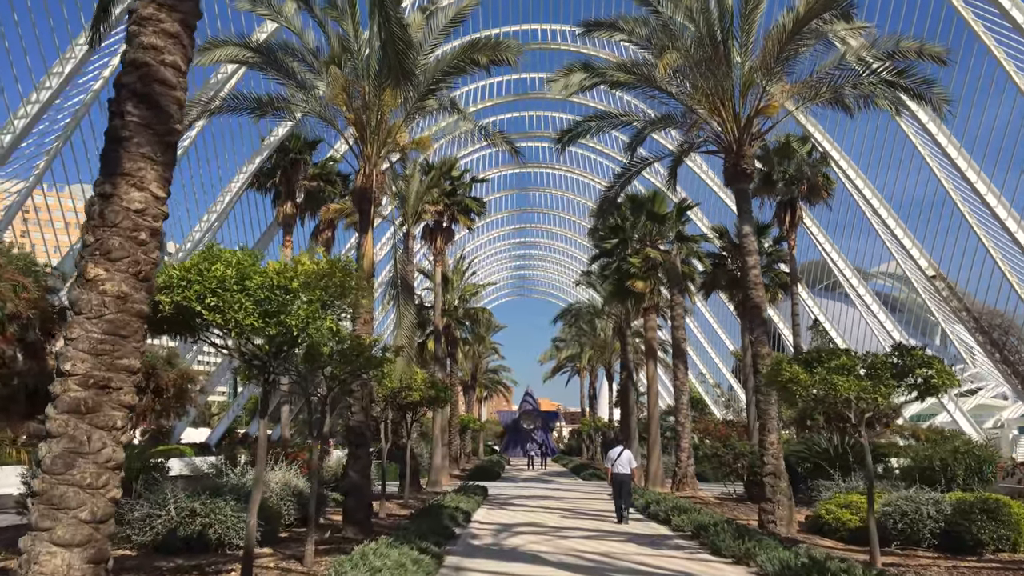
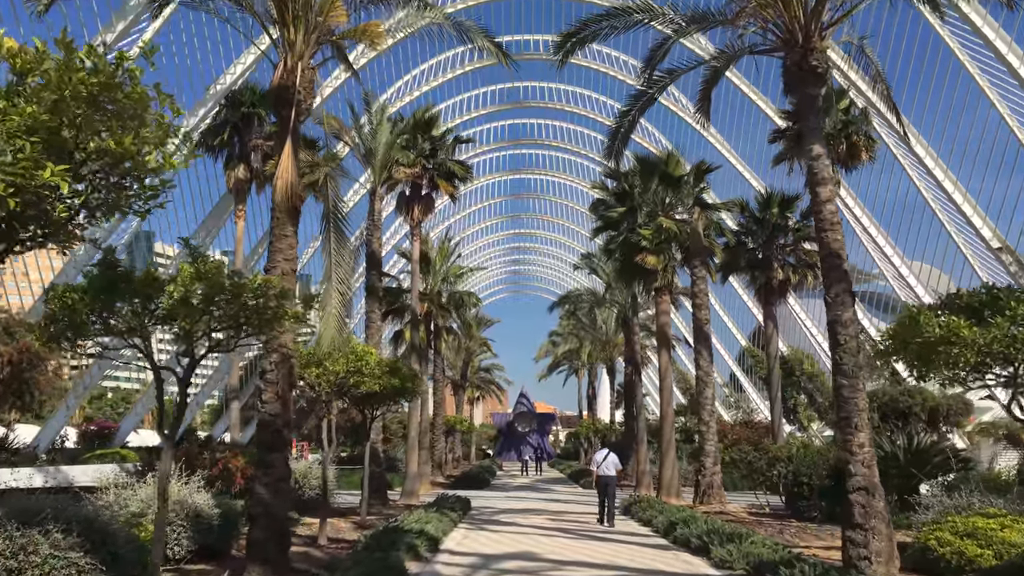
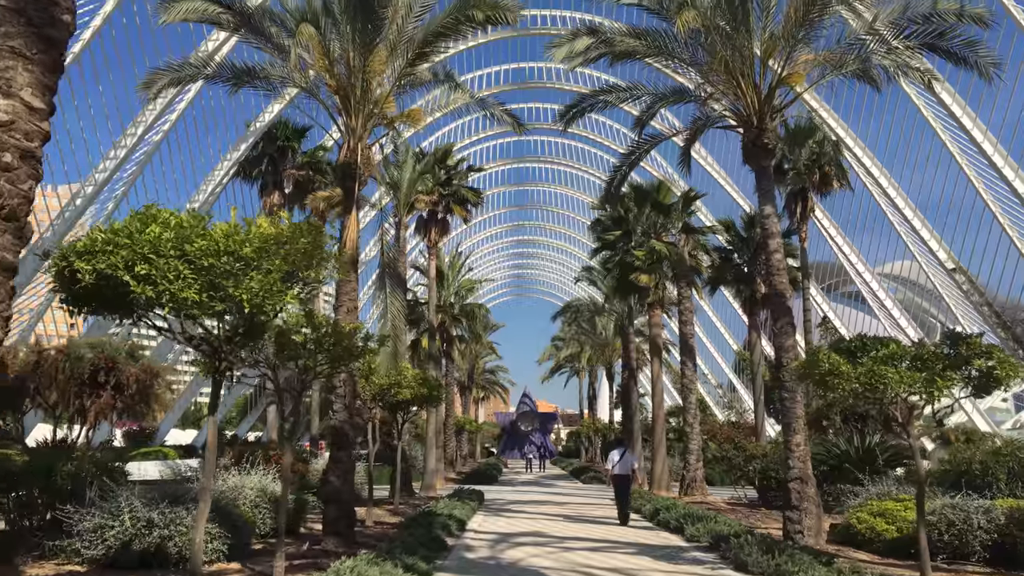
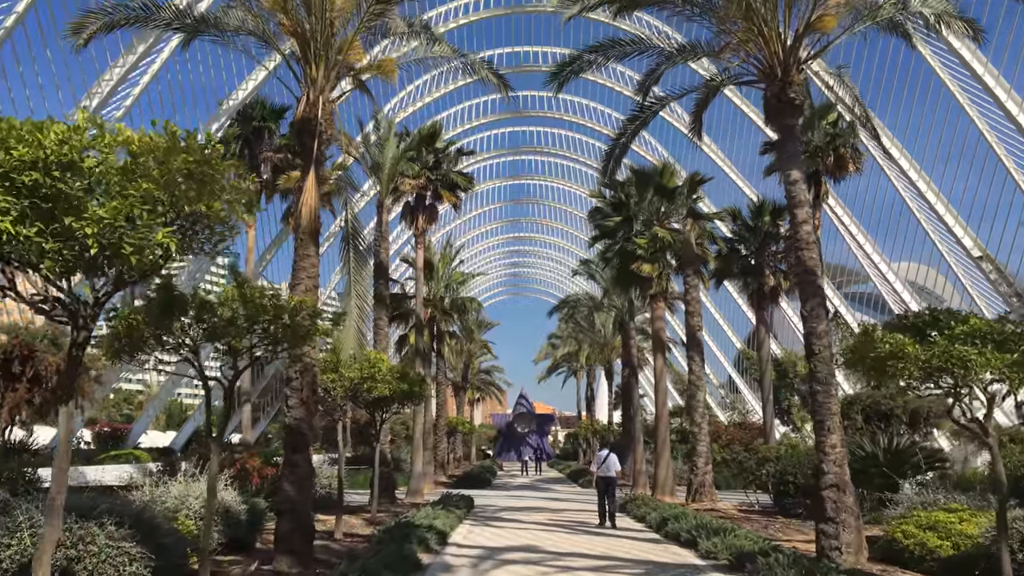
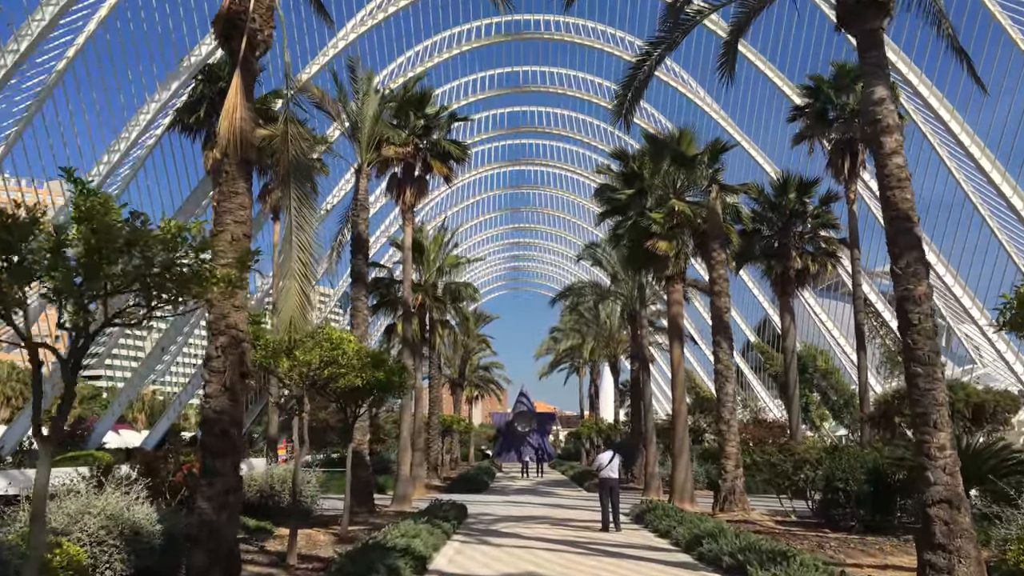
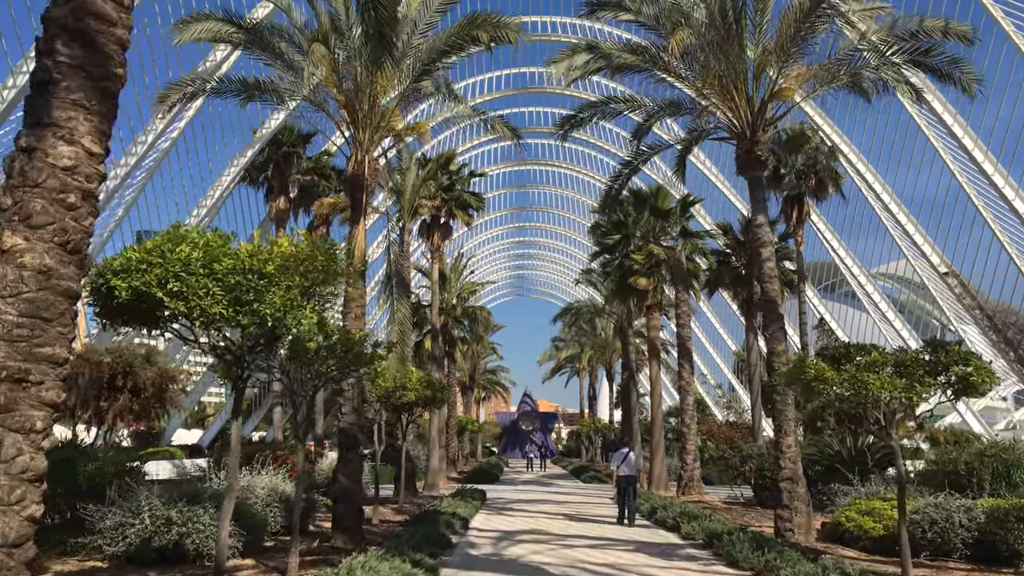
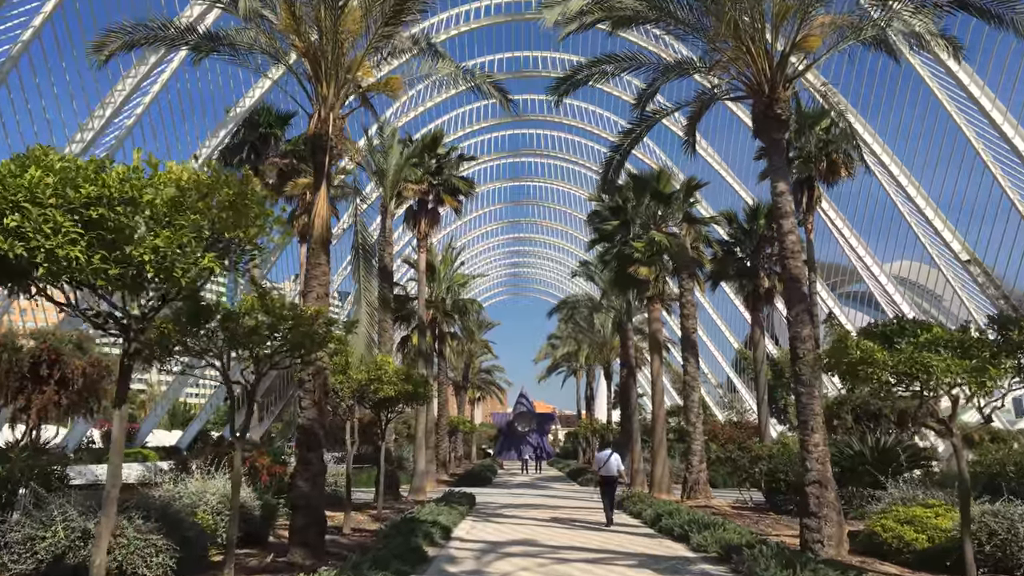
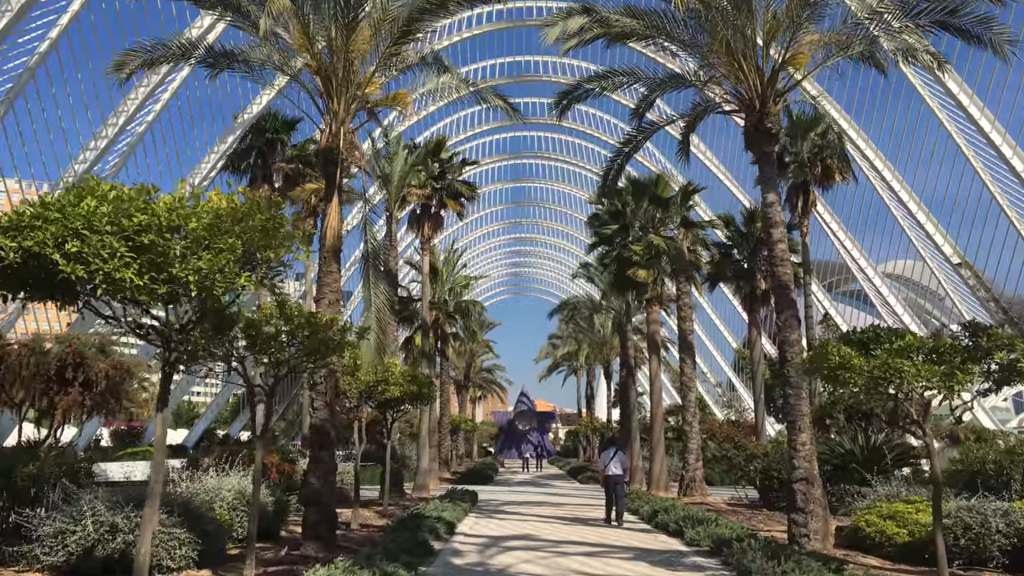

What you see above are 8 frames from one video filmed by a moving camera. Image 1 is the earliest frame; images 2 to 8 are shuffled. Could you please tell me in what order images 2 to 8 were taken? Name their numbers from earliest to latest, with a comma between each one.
6, 3, 8, 7, 4, 2, 5
